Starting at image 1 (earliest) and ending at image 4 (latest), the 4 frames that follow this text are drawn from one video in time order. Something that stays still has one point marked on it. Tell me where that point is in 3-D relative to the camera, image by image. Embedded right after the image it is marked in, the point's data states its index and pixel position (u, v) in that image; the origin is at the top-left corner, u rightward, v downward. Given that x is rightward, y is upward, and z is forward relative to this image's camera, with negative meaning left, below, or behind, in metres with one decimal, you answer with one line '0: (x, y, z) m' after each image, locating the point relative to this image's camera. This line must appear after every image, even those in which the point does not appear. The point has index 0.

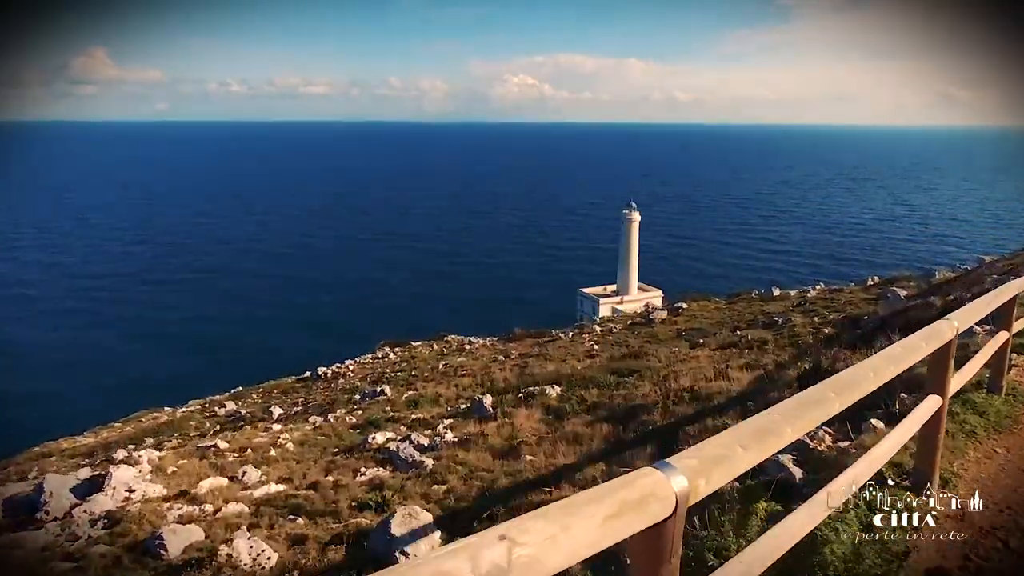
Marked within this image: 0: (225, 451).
0: (-3.9, -2.2, +8.2) m
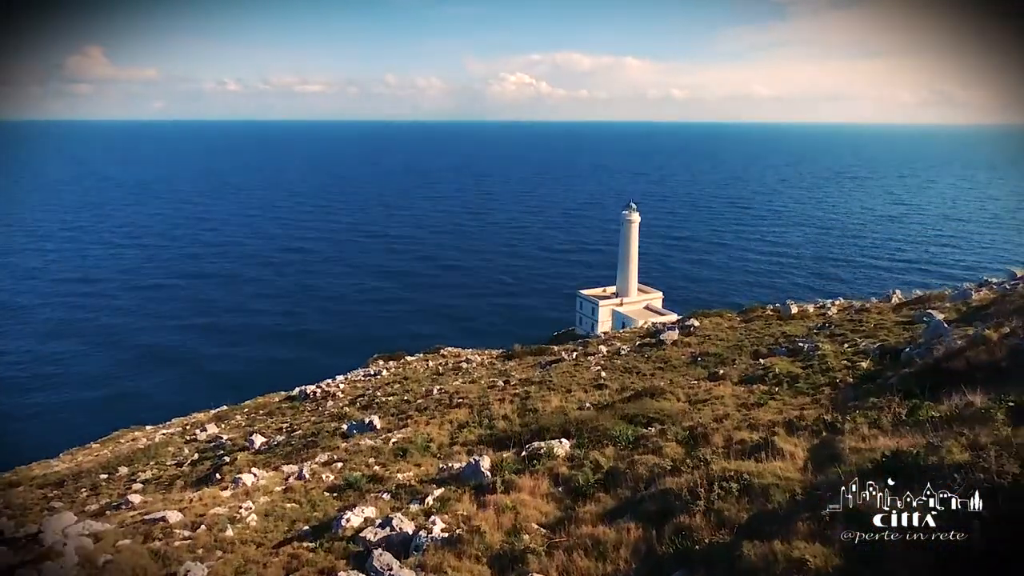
0: (-3.9, -2.7, +7.0) m
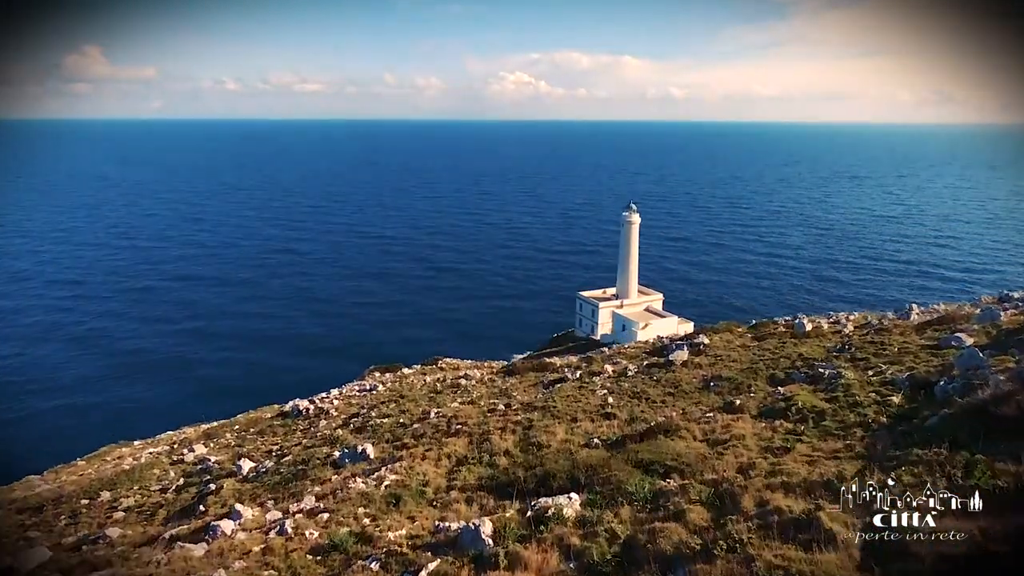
0: (-3.9, -3.2, +6.2) m
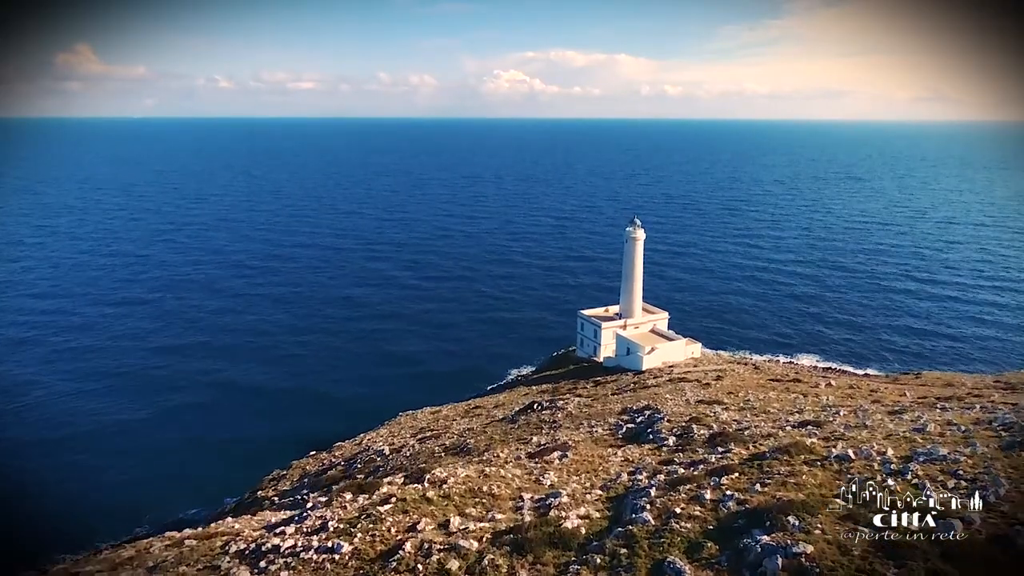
0: (-3.5, -6.7, +1.0) m
